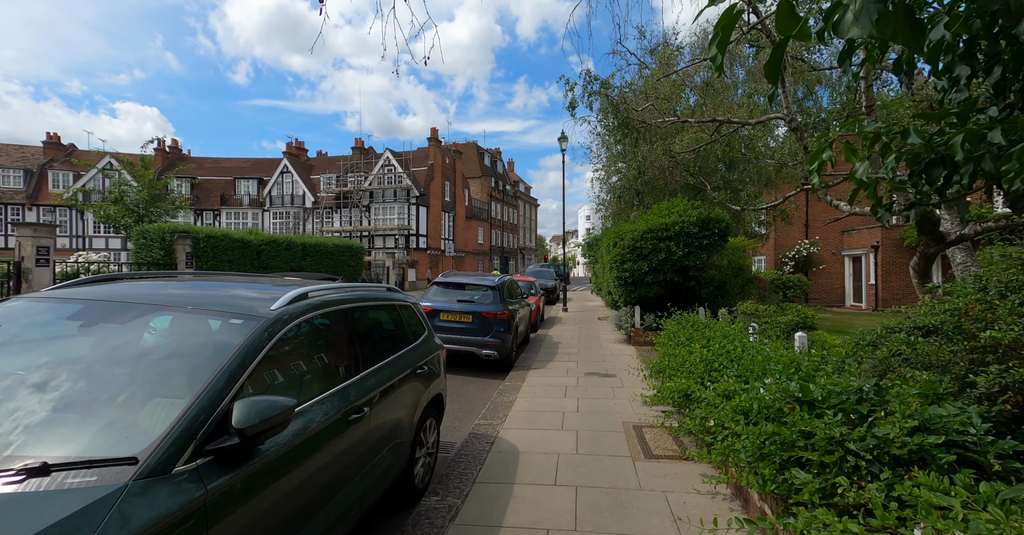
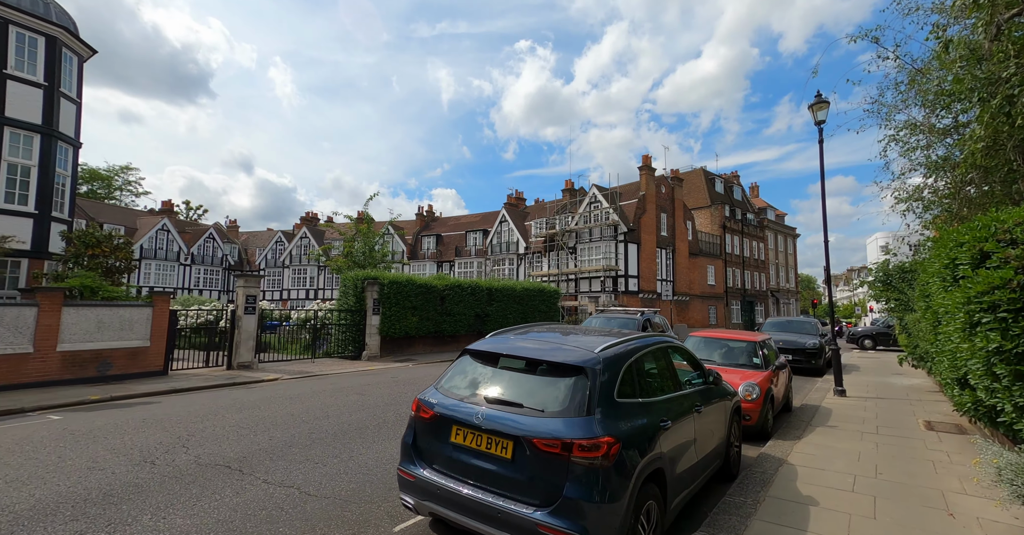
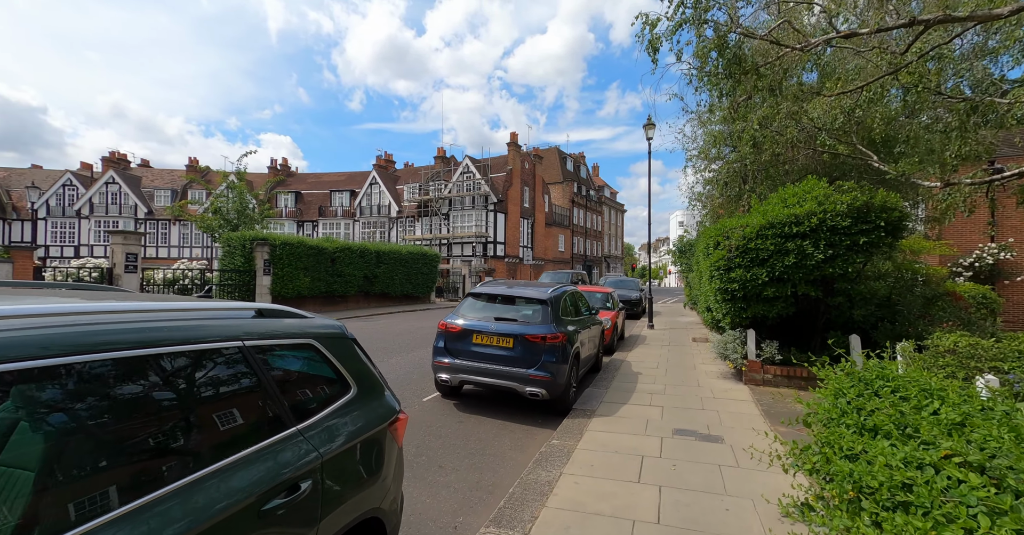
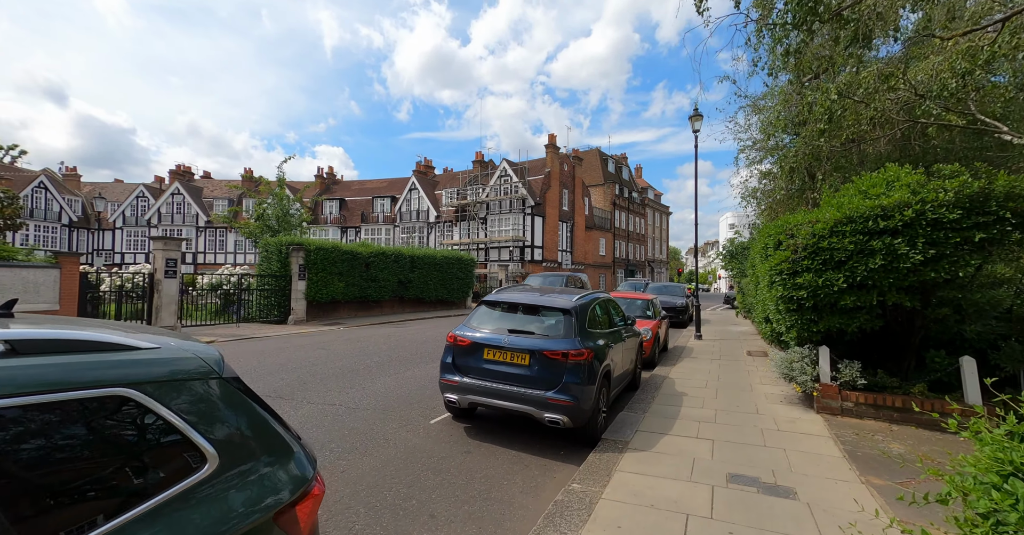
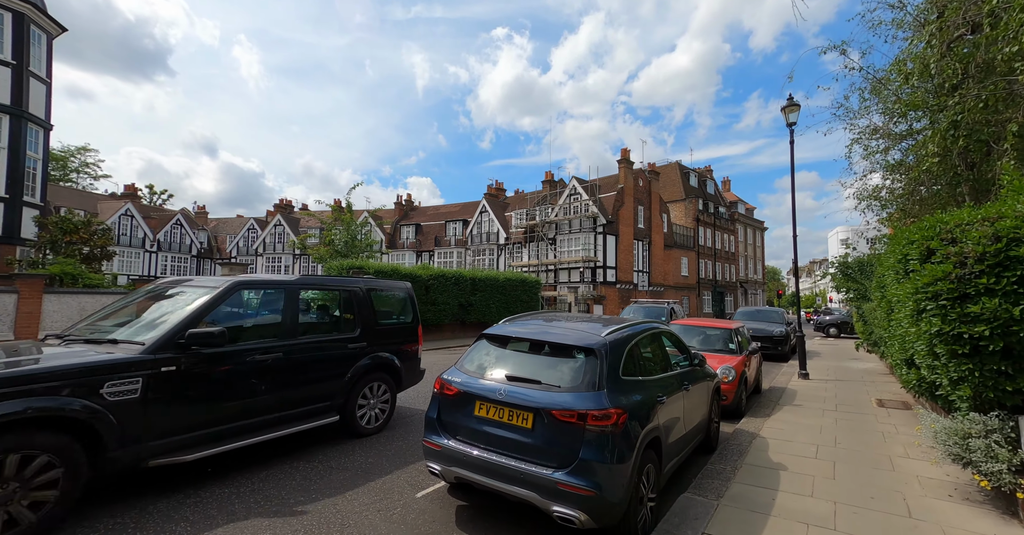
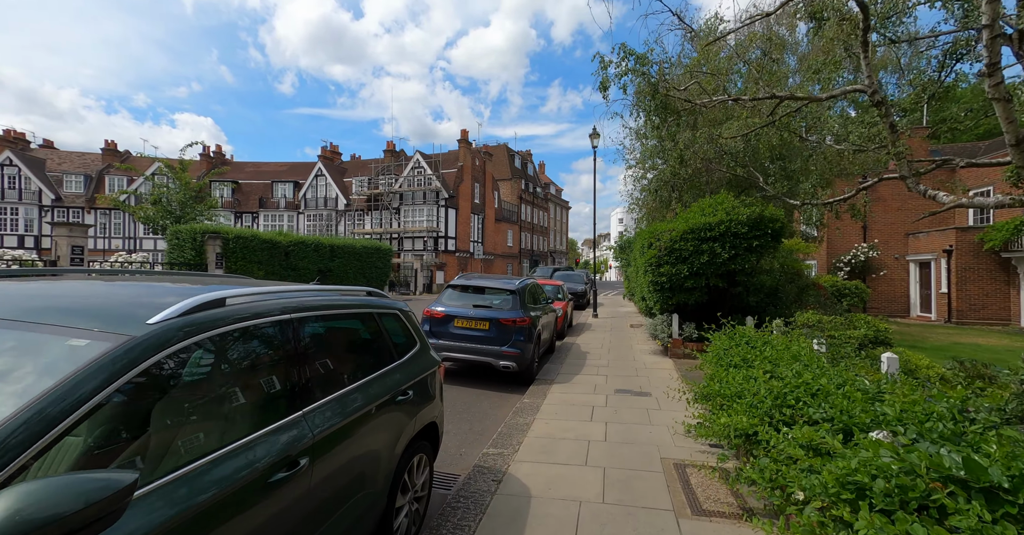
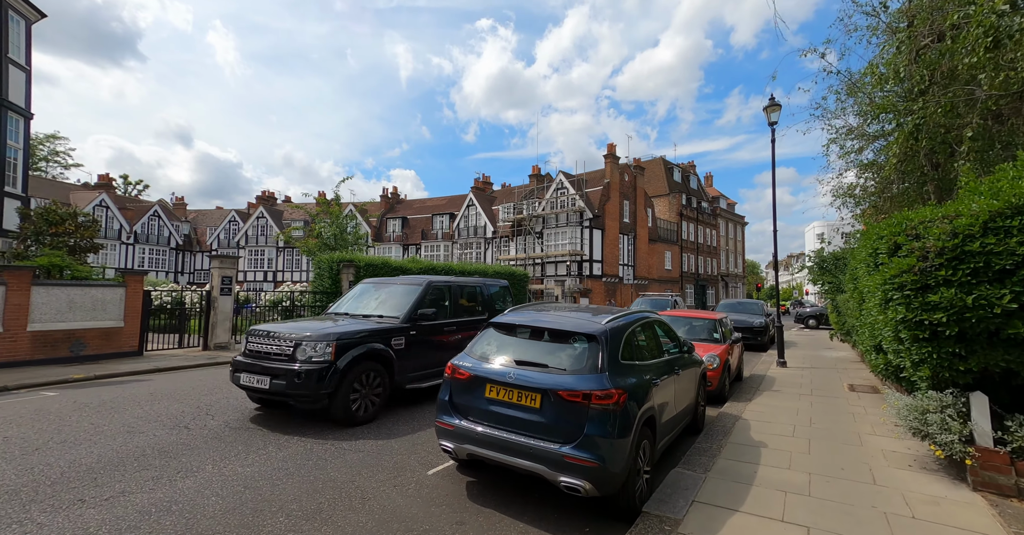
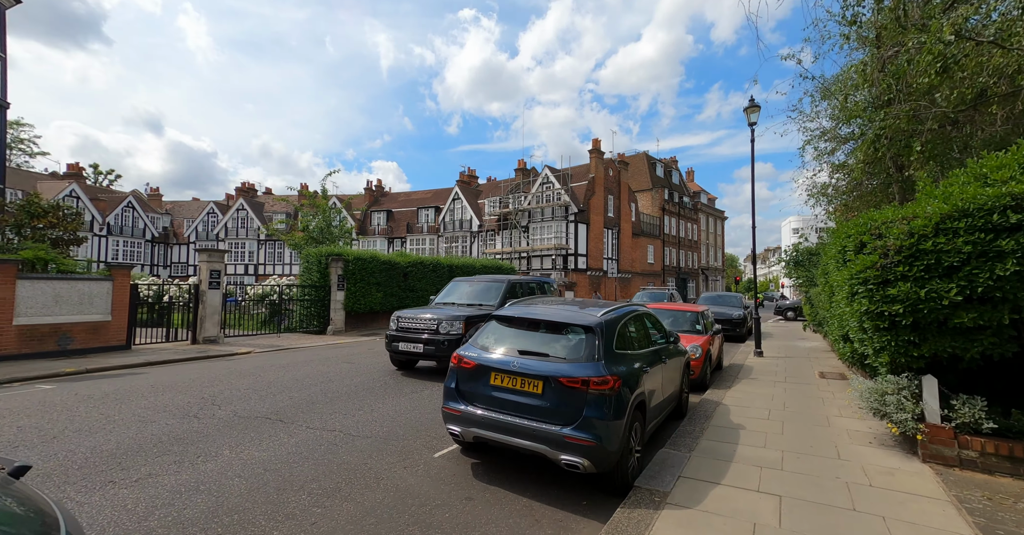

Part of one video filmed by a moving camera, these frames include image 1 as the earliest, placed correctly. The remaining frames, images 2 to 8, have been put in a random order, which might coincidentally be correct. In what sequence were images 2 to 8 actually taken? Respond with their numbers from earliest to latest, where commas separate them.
6, 3, 4, 8, 7, 5, 2
